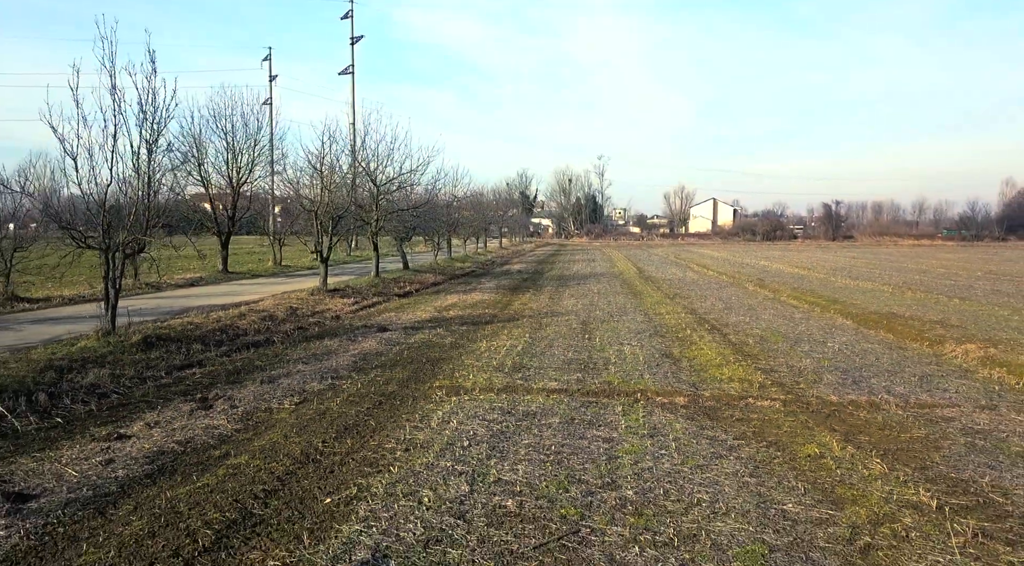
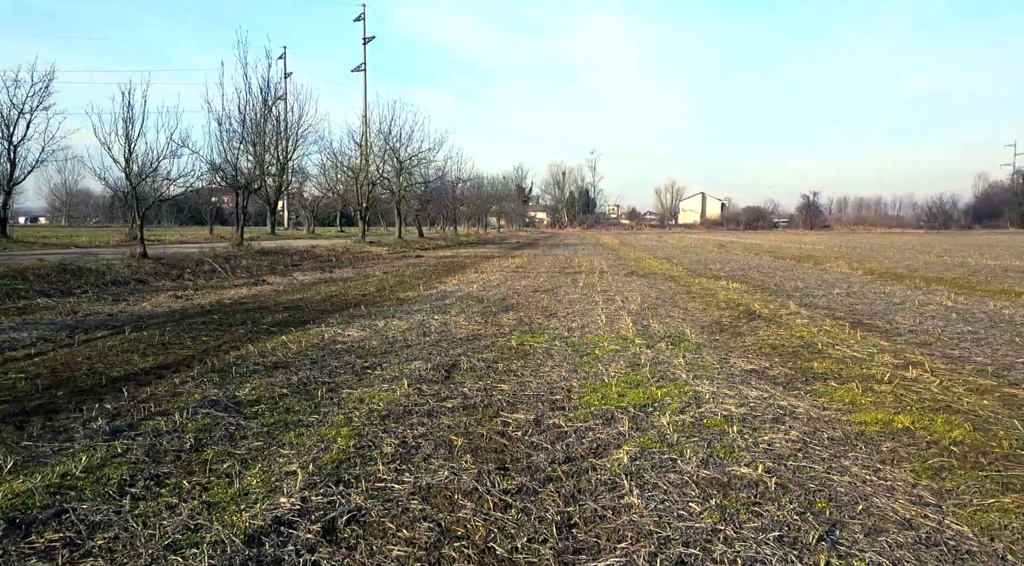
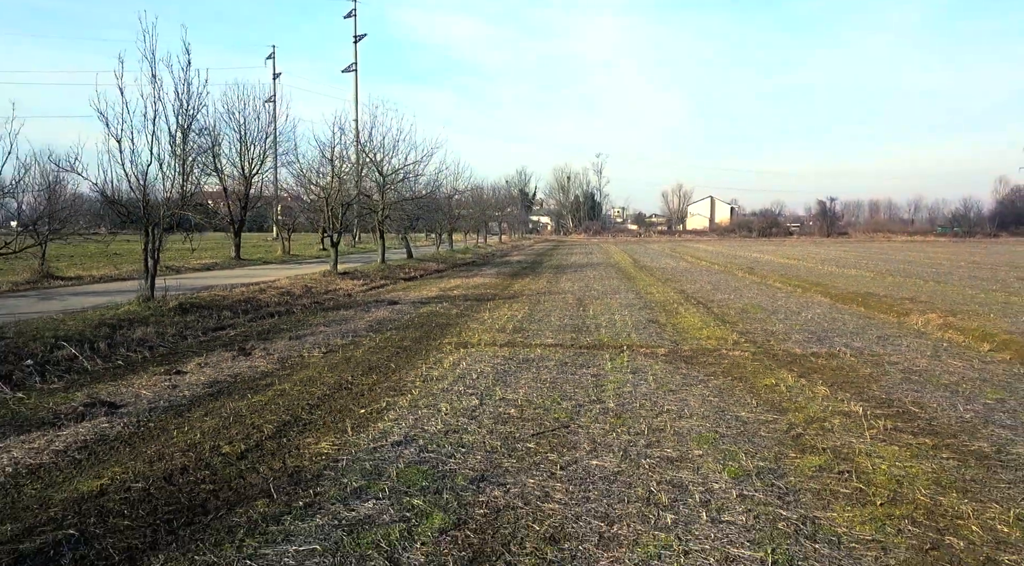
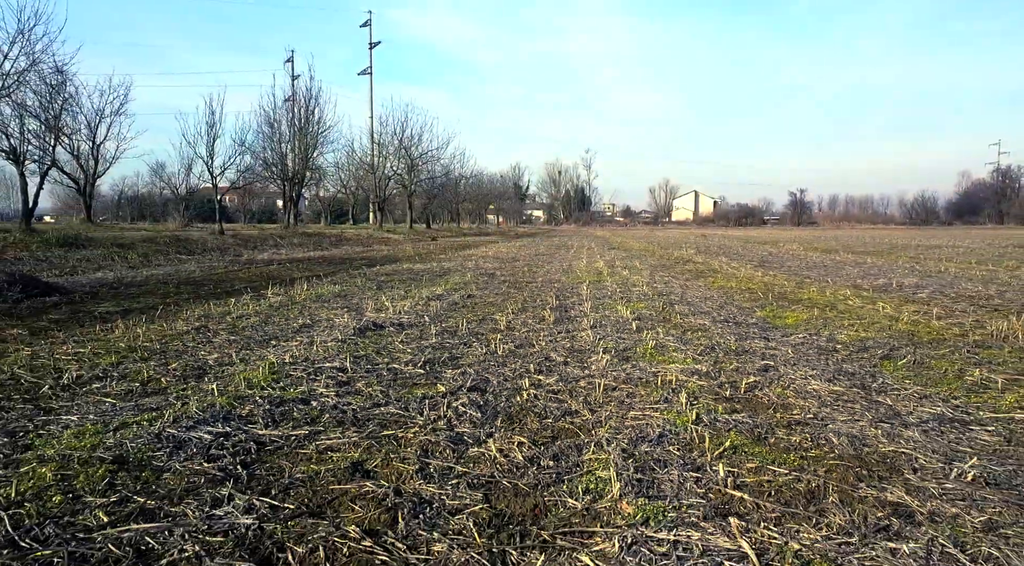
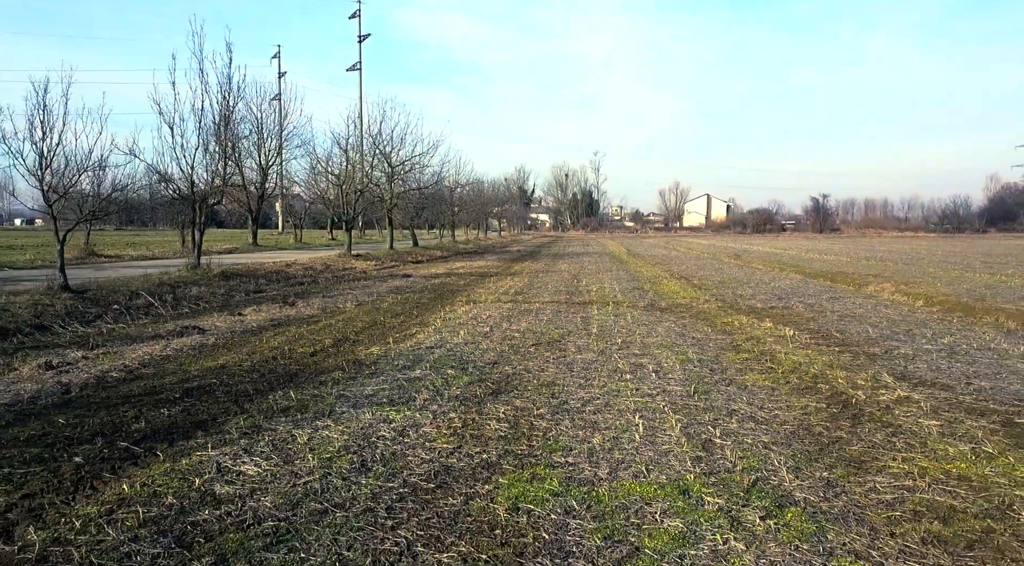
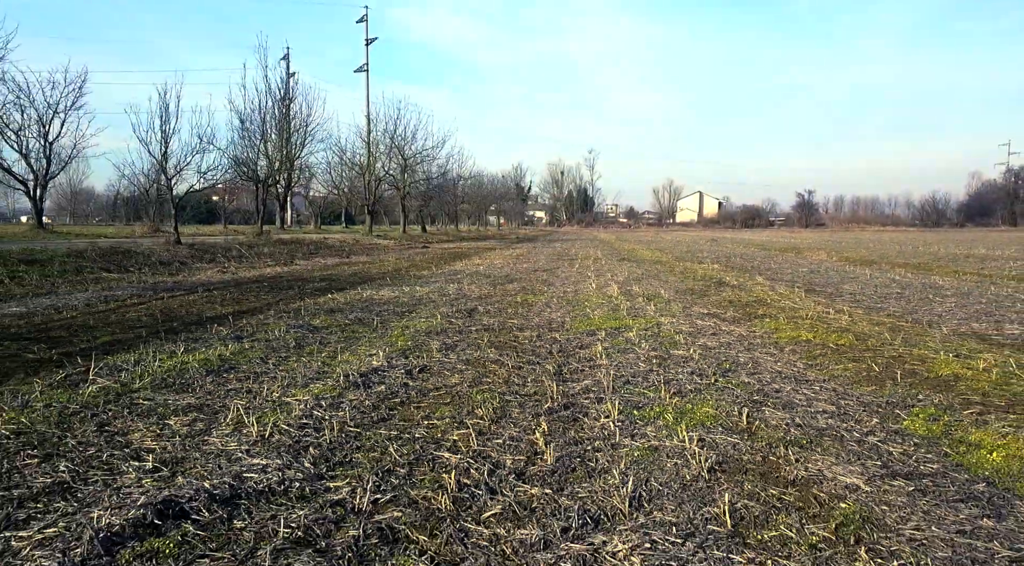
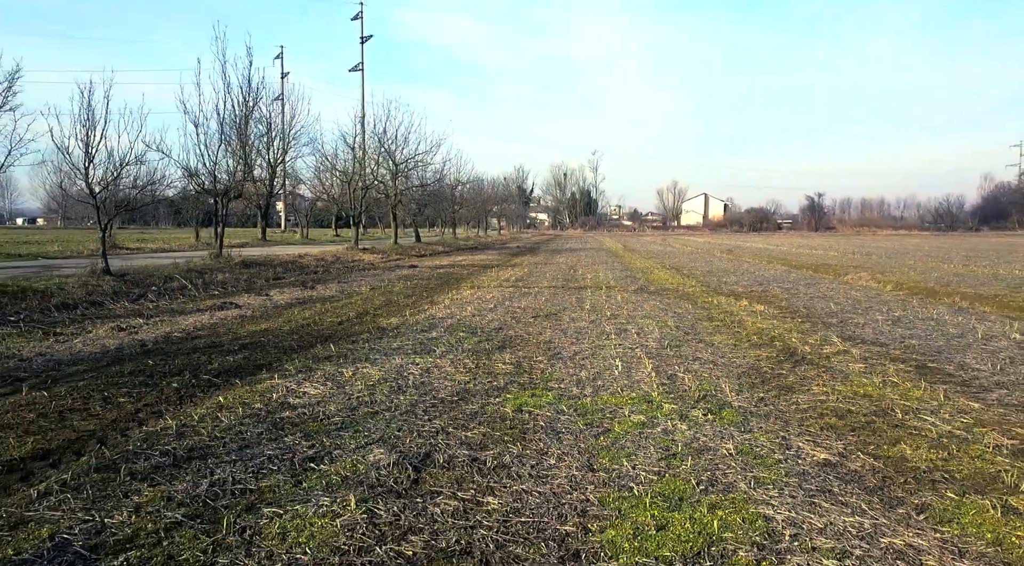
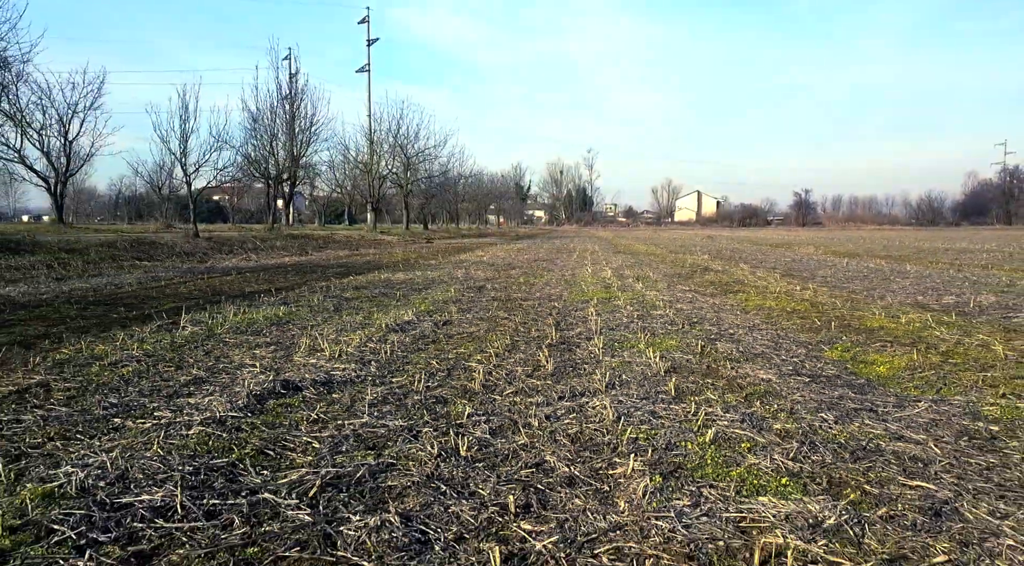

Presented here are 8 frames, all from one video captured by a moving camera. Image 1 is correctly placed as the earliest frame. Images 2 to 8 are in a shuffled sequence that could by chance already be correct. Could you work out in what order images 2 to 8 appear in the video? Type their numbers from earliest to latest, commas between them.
3, 5, 7, 2, 6, 8, 4
